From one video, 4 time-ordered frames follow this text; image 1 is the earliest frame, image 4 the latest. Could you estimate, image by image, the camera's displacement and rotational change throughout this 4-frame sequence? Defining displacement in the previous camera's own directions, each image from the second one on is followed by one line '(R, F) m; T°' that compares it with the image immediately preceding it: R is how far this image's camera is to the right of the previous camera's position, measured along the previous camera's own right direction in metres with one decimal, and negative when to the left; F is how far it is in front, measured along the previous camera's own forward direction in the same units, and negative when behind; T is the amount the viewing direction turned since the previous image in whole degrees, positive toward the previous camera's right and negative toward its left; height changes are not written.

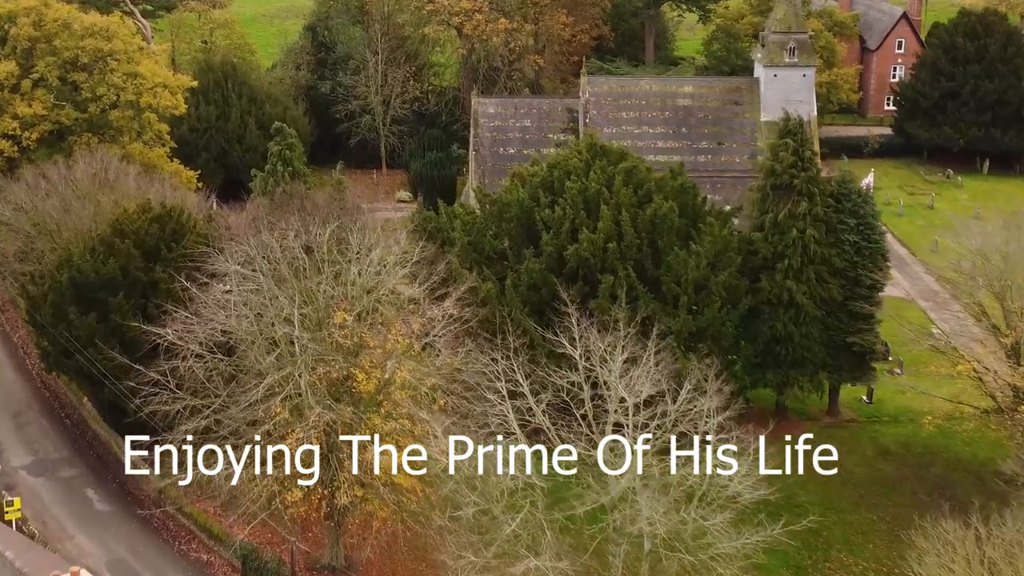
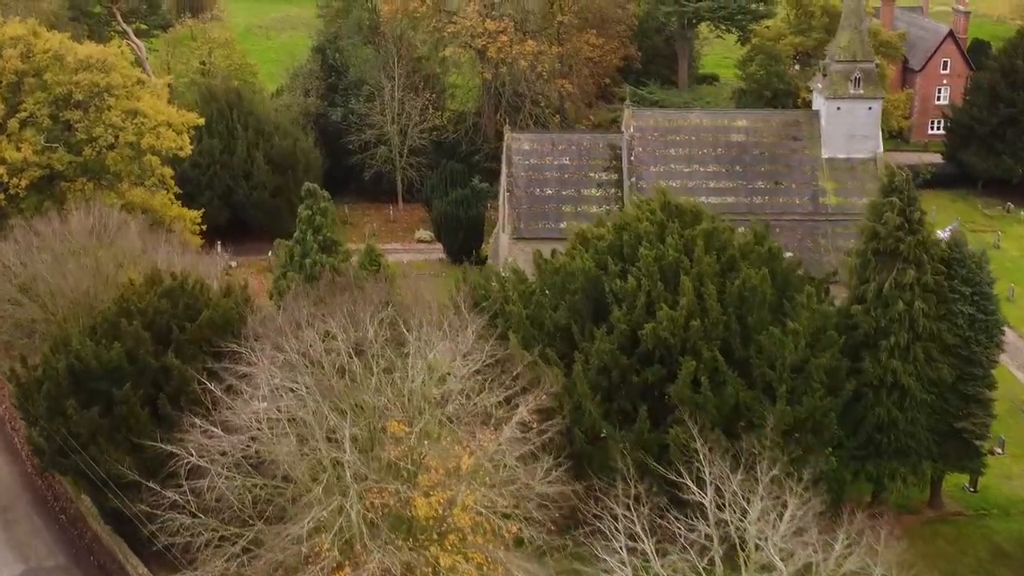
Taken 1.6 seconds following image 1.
(-1.3, +3.9) m; +1°
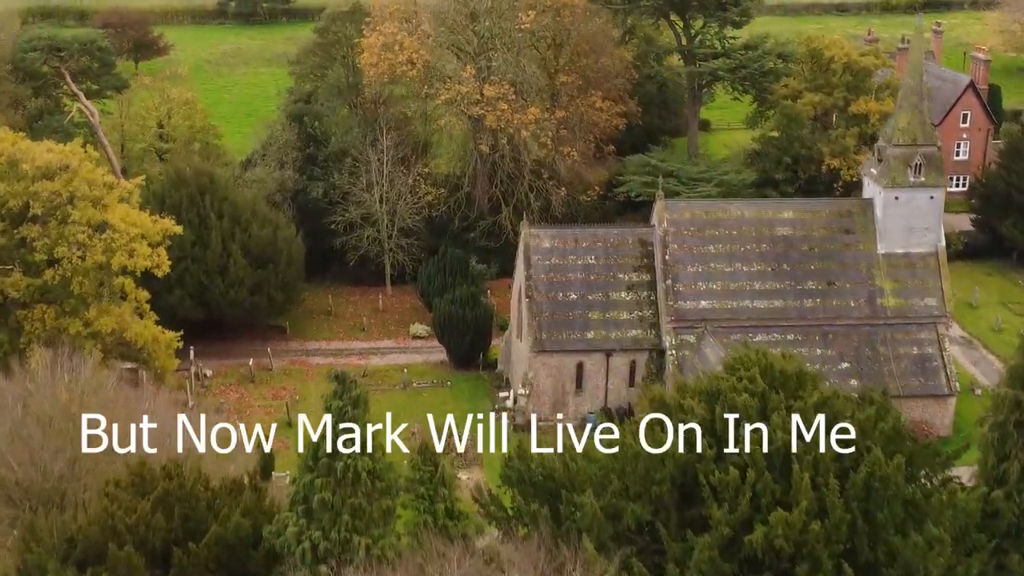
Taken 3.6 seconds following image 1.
(-1.9, +4.7) m; +2°
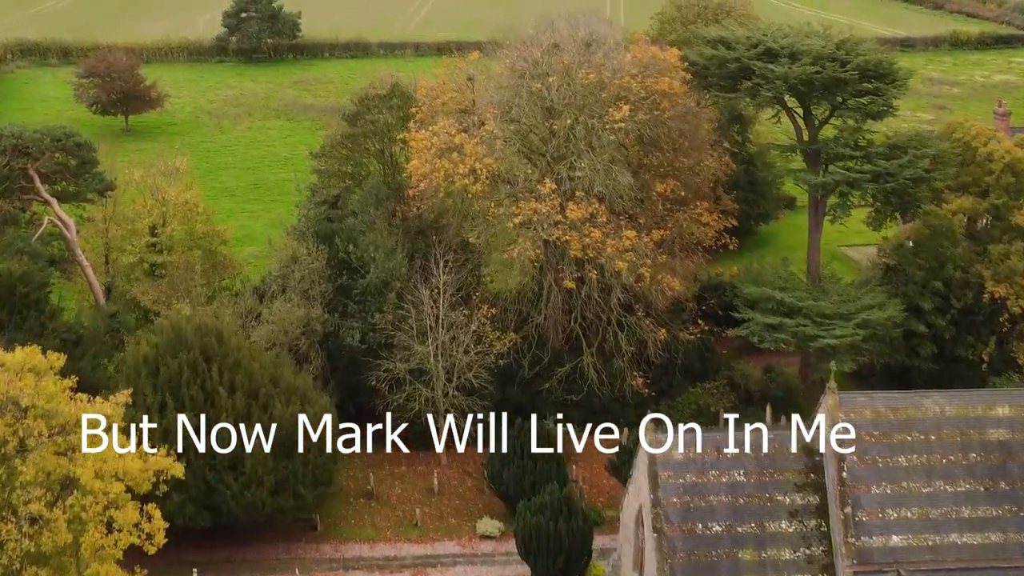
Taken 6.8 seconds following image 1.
(-2.0, +9.2) m; 0°
